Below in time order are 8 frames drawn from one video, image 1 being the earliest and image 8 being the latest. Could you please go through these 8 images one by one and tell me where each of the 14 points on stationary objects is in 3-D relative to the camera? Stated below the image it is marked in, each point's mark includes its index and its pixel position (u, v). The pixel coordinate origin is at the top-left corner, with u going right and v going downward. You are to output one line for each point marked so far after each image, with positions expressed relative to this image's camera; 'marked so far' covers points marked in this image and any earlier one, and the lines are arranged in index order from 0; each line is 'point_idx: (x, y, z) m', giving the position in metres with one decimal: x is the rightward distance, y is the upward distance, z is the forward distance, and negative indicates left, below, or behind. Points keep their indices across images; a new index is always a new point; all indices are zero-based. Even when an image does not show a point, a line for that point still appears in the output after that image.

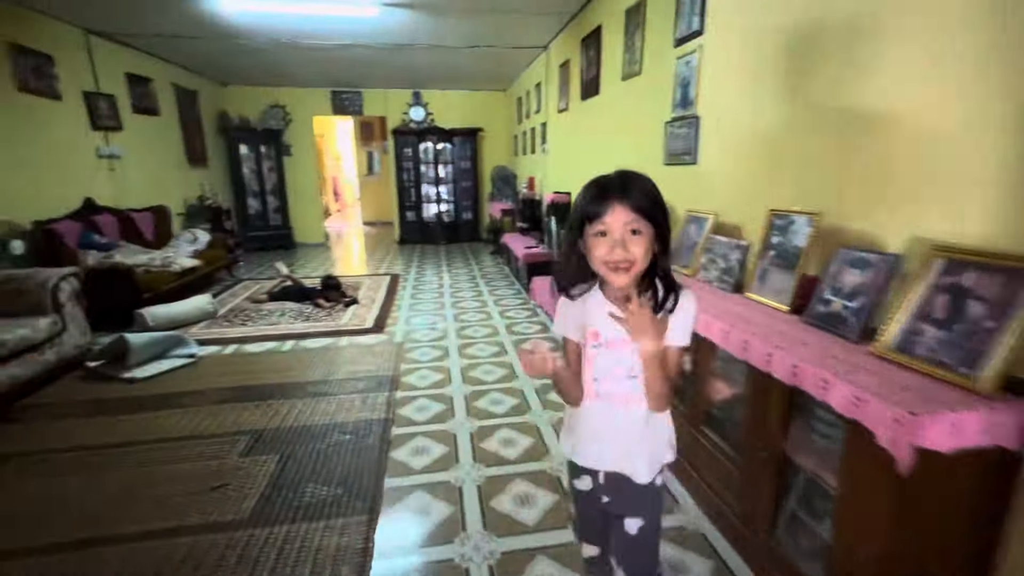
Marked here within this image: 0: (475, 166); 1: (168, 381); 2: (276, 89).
0: (-0.6, +2.1, +7.9) m
1: (-2.1, -0.6, +2.9) m
2: (-3.7, +3.1, +7.4) m
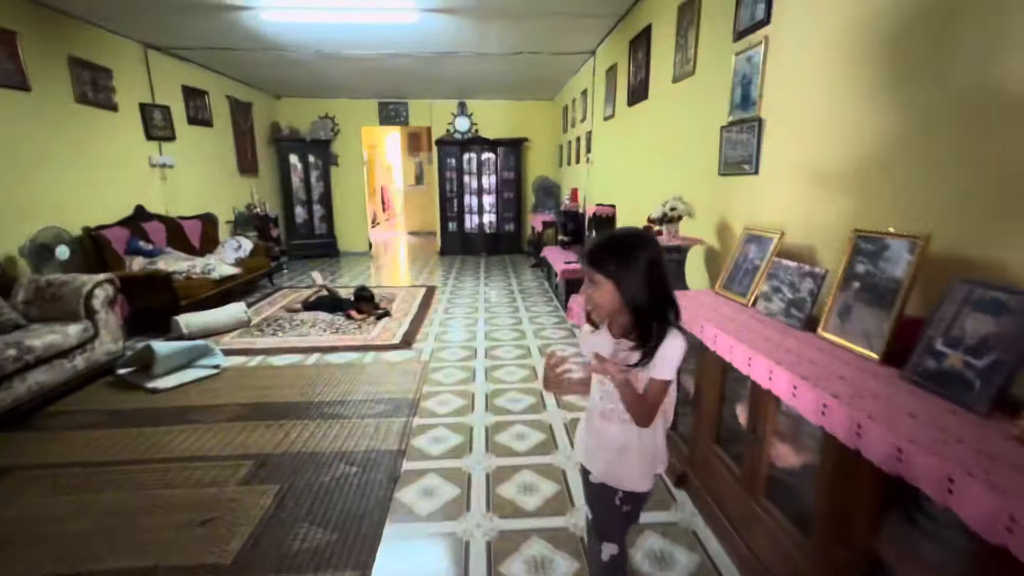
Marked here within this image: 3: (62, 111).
0: (+0.1, +1.8, +7.7) m
1: (-1.9, -0.6, +2.8) m
2: (-3.0, +3.0, +7.5) m
3: (-3.5, +1.4, +3.7) m
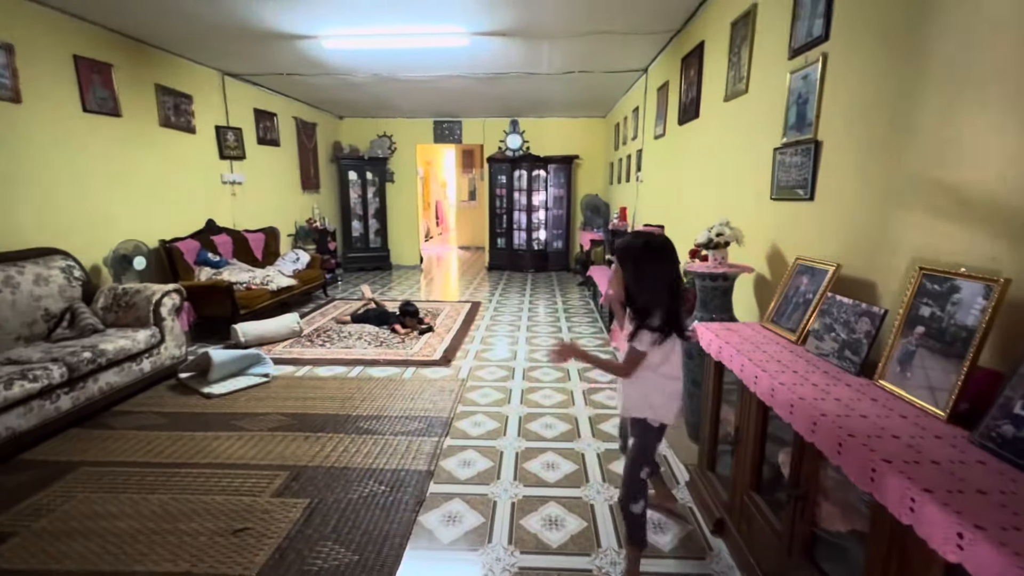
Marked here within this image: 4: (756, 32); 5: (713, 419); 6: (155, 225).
0: (+0.9, +1.6, +7.7) m
1: (-1.7, -0.7, +2.9) m
2: (-2.1, +2.8, +7.8) m
3: (-3.1, +1.3, +4.0) m
4: (+1.2, +1.3, +2.4) m
5: (+0.8, -0.5, +1.9) m
6: (-3.1, +0.6, +4.1) m
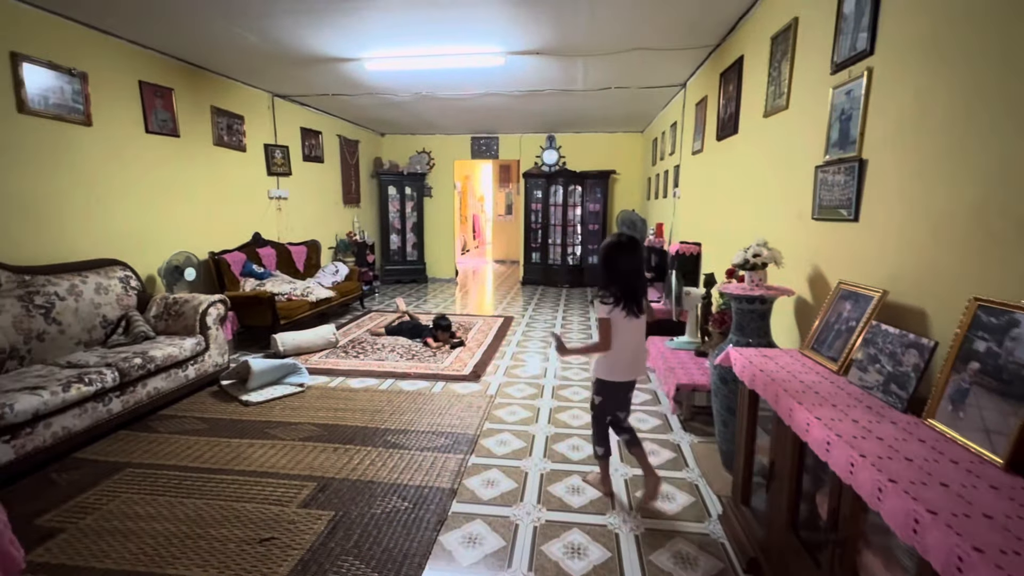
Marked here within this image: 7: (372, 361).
0: (+1.5, +1.3, +7.6) m
1: (-1.5, -0.8, +3.0) m
2: (-1.5, +2.6, +8.0) m
3: (-2.8, +1.2, +4.3) m
4: (+1.4, +1.2, +2.3) m
5: (+0.9, -0.6, +1.8) m
6: (-2.8, +0.5, +4.4) m
7: (-1.2, -0.6, +4.0) m
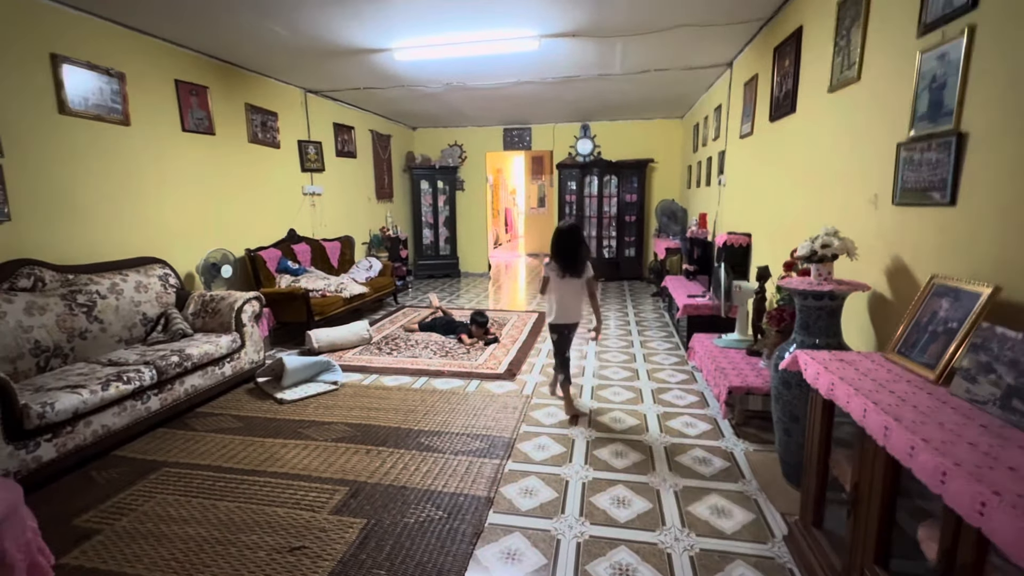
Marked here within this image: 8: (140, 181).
0: (+2.0, +1.4, +7.3) m
1: (-1.3, -0.8, +3.0) m
2: (-0.9, +2.7, +7.9) m
3: (-2.5, +1.3, +4.3) m
4: (+1.5, +1.2, +2.0) m
5: (+1.0, -0.6, +1.6) m
6: (-2.5, +0.5, +4.4) m
7: (-0.9, -0.6, +3.9) m
8: (-2.7, +0.8, +3.4) m
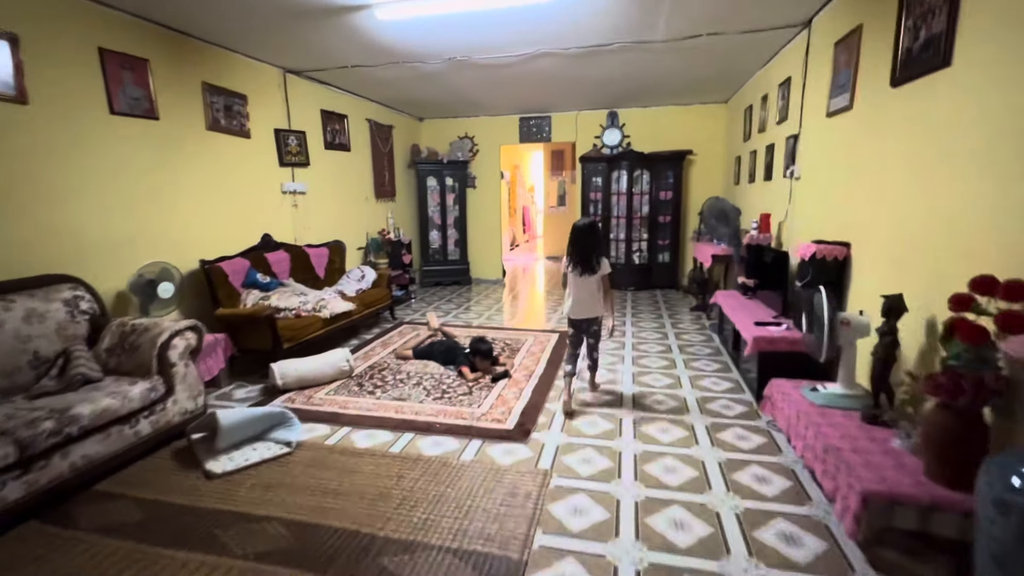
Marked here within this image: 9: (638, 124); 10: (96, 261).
0: (+2.2, +1.2, +6.4) m
1: (-1.2, -0.9, +2.2) m
2: (-0.7, +2.5, +7.1) m
3: (-2.4, +1.1, +3.5) m
4: (+1.6, +1.0, +1.1) m
5: (+1.0, -0.8, +0.7) m
6: (-2.4, +0.3, +3.6) m
7: (-0.8, -0.7, +3.1) m
8: (-2.6, +0.6, +2.7) m
9: (+1.8, +2.3, +6.6) m
10: (-2.6, +0.2, +2.9) m
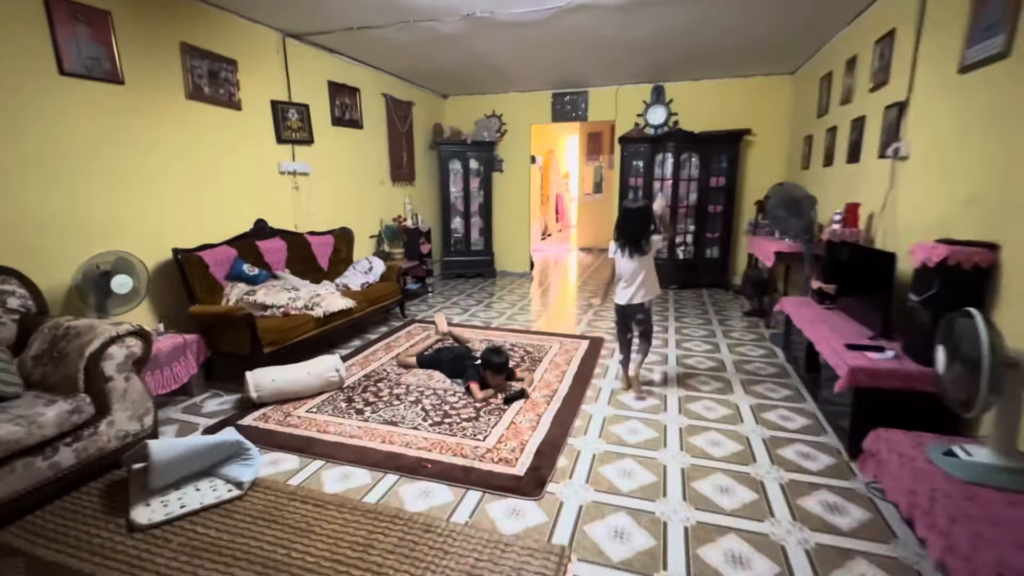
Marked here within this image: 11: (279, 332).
0: (+2.6, +1.2, +5.6) m
1: (-1.2, -0.9, +1.7) m
2: (-0.2, +2.6, +6.5) m
3: (-2.2, +1.2, +3.1) m
4: (+1.5, +0.9, +0.3) m
5: (+0.9, -0.9, 0.0) m
6: (-2.3, +0.4, +3.2) m
7: (-0.7, -0.7, +2.5) m
8: (-2.6, +0.7, +2.2) m
9: (+2.2, +2.3, +5.8) m
10: (-2.5, +0.2, +2.5) m
11: (-1.5, -0.3, +3.0) m
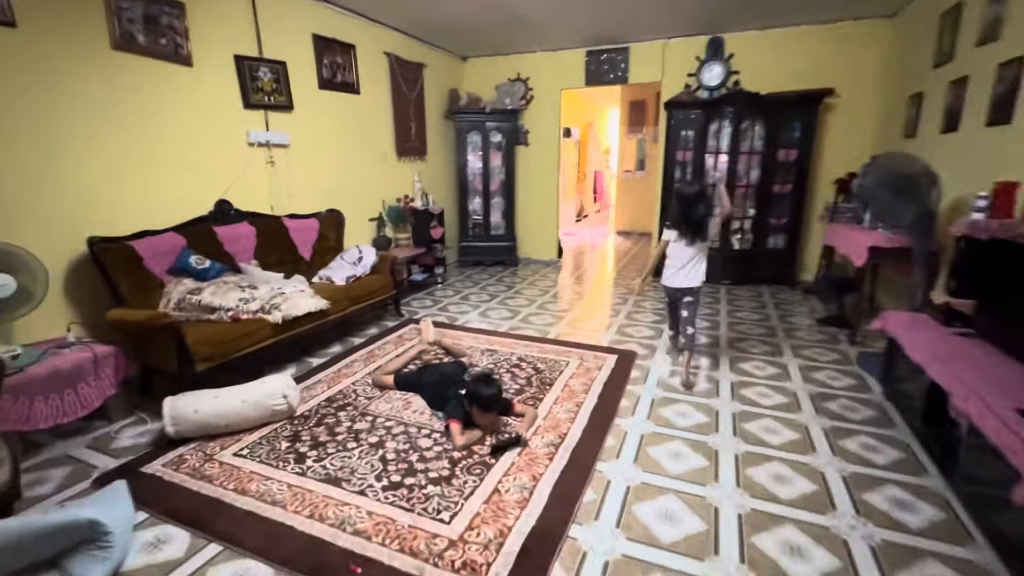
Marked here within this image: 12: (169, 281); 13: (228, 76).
0: (+2.8, +1.3, +4.5) m
1: (-1.4, -1.0, +1.1) m
2: (+0.1, +2.7, +5.6) m
3: (-2.2, +1.2, +2.4) m
4: (+1.3, +0.7, -0.6) m
5: (+0.6, -1.1, -0.8) m
6: (-2.2, +0.4, +2.6) m
7: (-0.8, -0.8, +1.9) m
8: (-2.6, +0.7, +1.7) m
9: (+2.4, +2.4, +4.7) m
10: (-2.5, +0.2, +2.0) m
11: (-1.5, -0.3, +2.4) m
12: (-2.0, 0.0, +2.7) m
13: (-1.9, +1.4, +3.2) m
